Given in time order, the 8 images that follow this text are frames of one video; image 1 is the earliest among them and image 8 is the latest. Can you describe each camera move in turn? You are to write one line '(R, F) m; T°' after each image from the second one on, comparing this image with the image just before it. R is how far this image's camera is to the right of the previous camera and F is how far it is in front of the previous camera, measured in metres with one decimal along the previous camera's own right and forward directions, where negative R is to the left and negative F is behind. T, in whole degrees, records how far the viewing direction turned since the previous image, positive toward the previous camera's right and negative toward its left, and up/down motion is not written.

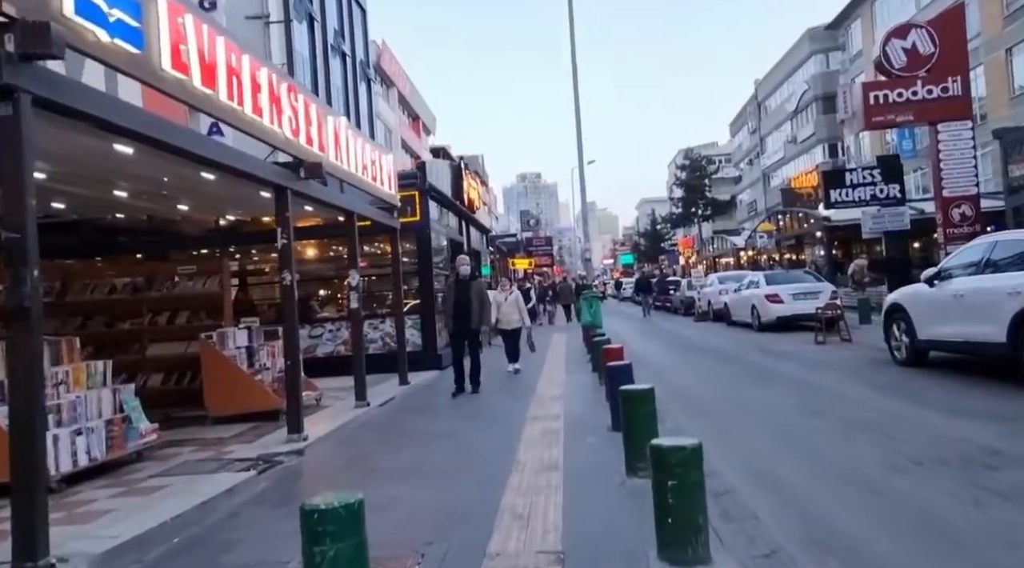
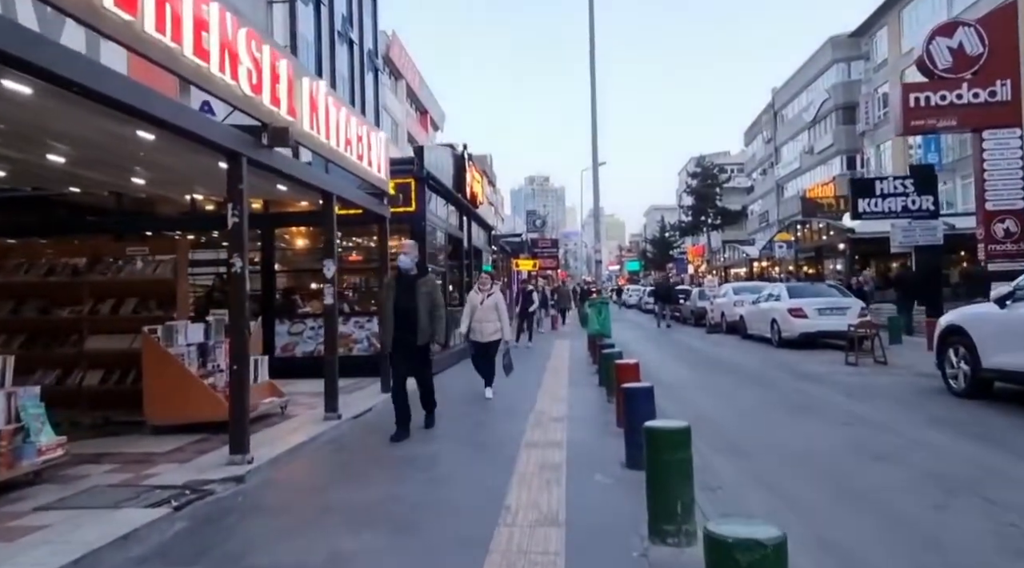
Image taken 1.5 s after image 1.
(0.0, +1.6) m; 0°
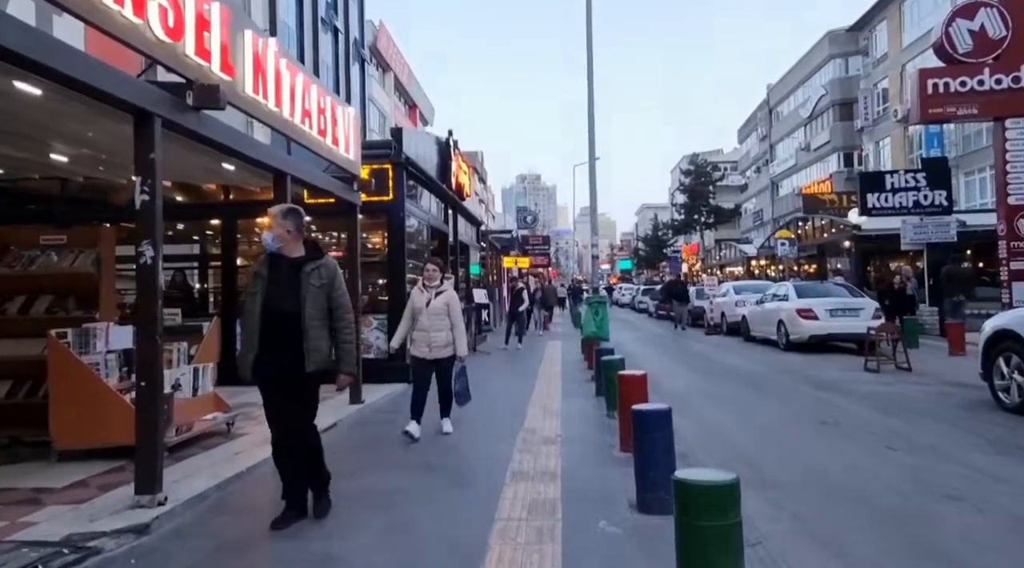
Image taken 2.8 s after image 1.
(+0.1, +1.5) m; +1°
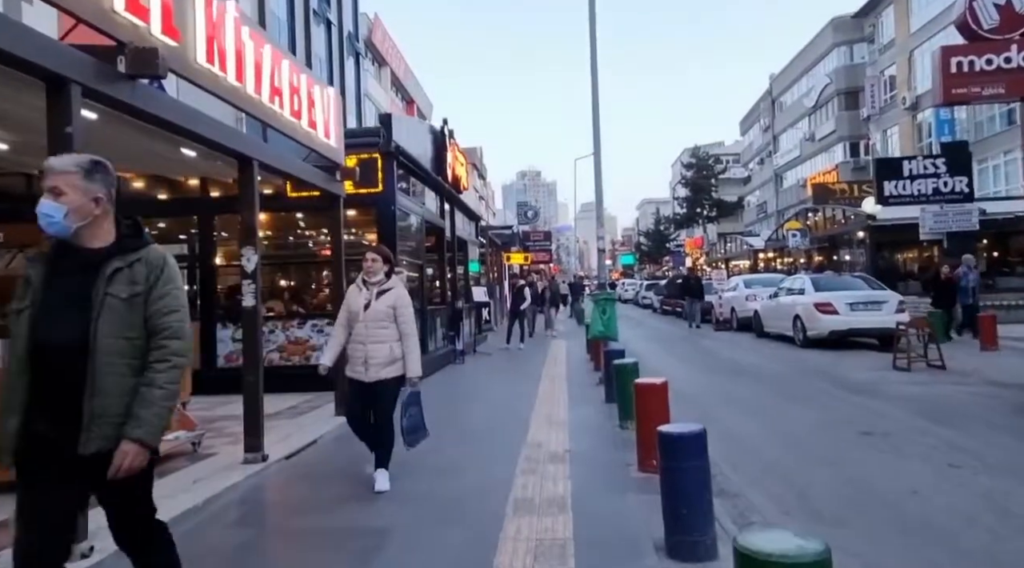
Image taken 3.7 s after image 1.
(0.0, +1.0) m; 0°
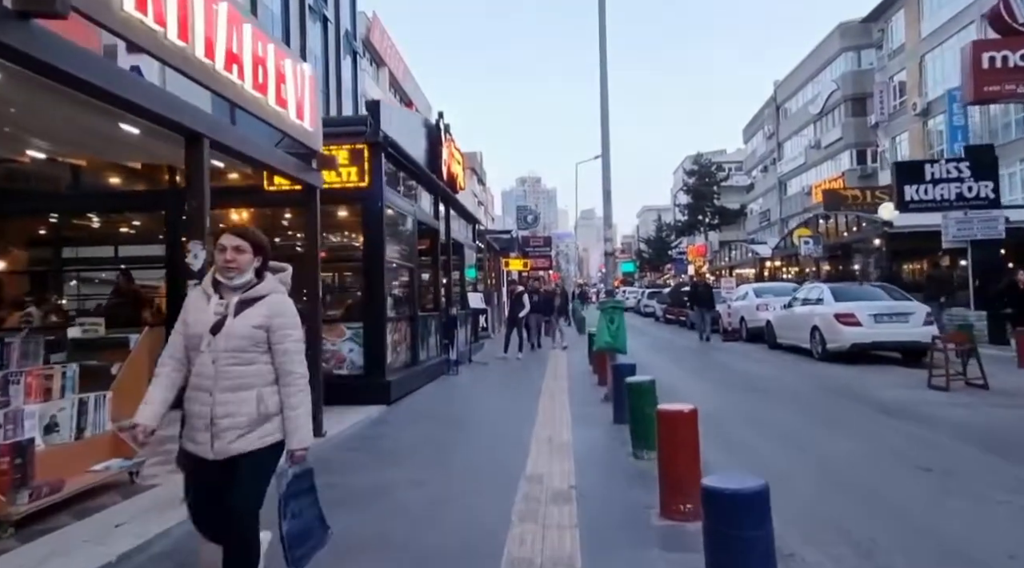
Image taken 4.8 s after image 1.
(0.0, +1.2) m; 0°
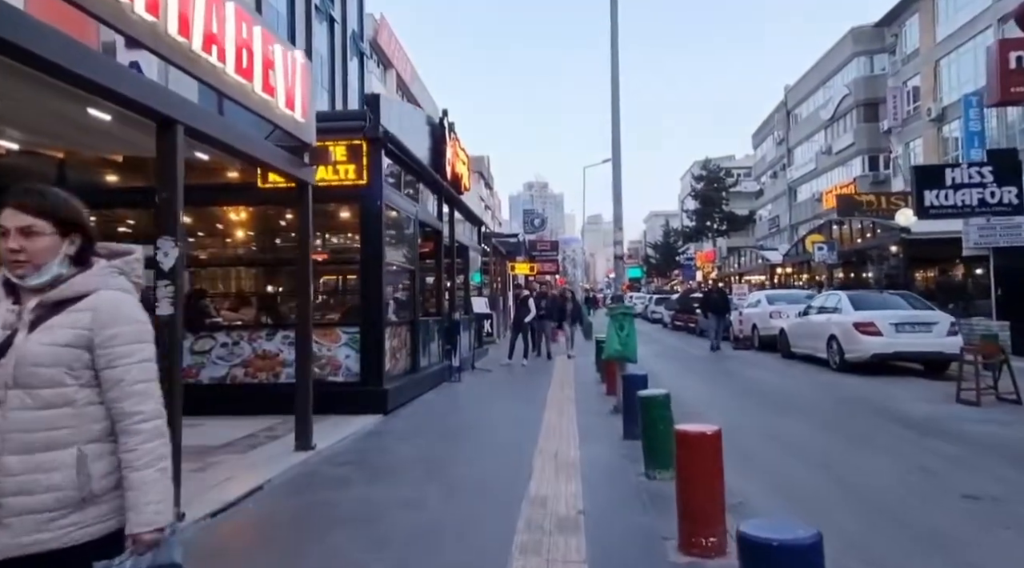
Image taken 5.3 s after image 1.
(0.0, +0.6) m; 0°
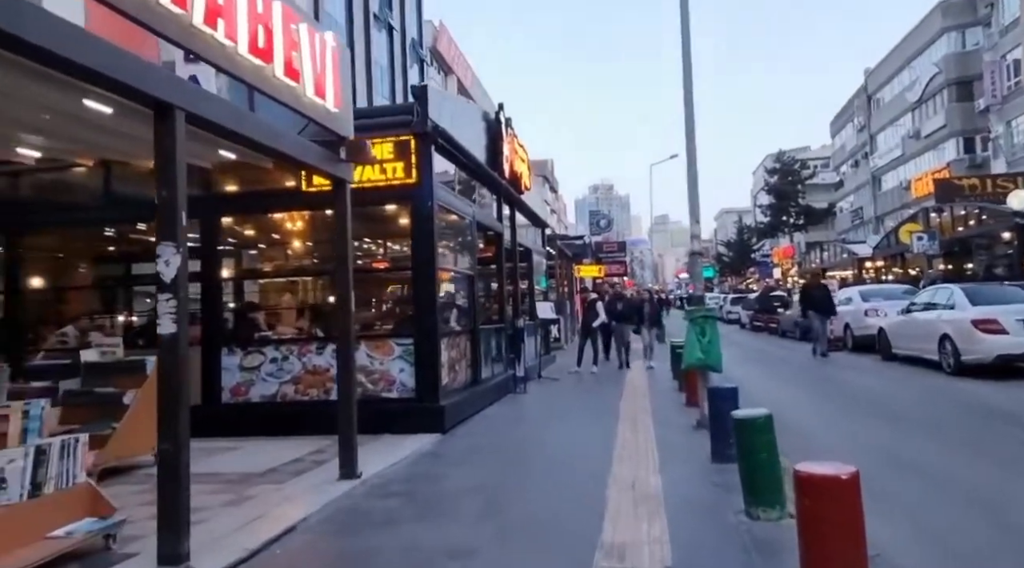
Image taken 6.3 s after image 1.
(0.0, +1.0) m; -5°
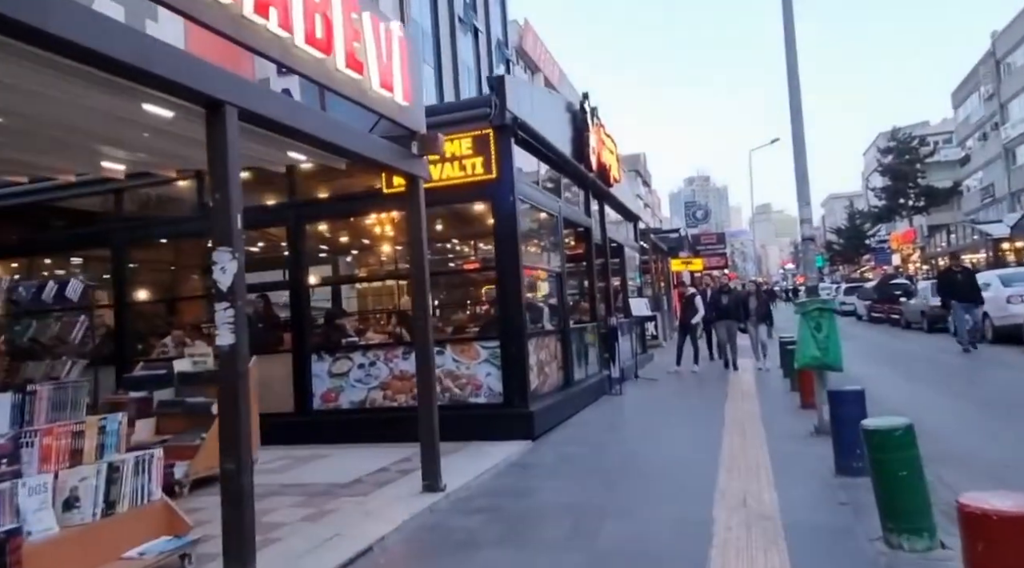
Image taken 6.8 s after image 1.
(+0.1, +0.5) m; -7°
